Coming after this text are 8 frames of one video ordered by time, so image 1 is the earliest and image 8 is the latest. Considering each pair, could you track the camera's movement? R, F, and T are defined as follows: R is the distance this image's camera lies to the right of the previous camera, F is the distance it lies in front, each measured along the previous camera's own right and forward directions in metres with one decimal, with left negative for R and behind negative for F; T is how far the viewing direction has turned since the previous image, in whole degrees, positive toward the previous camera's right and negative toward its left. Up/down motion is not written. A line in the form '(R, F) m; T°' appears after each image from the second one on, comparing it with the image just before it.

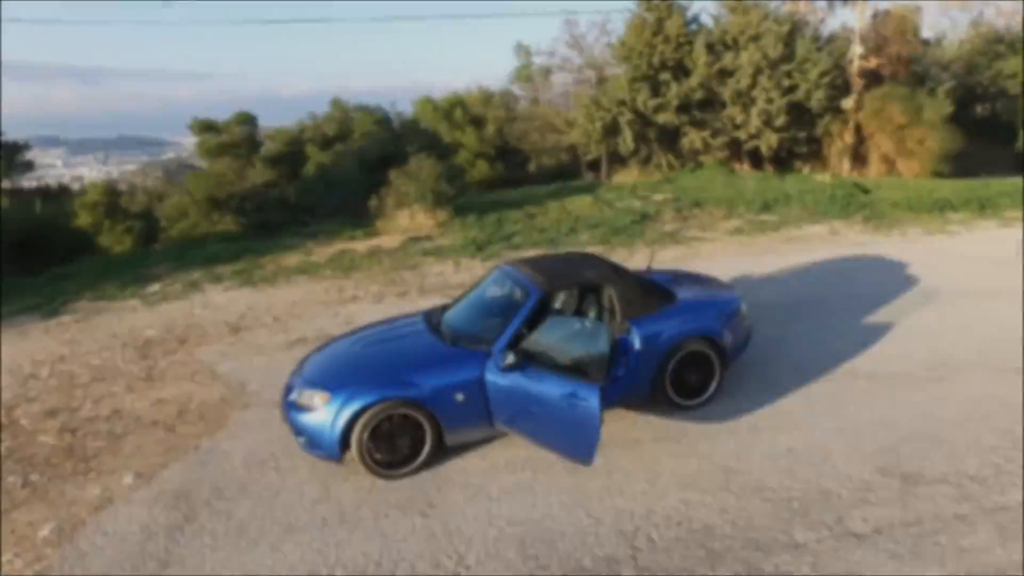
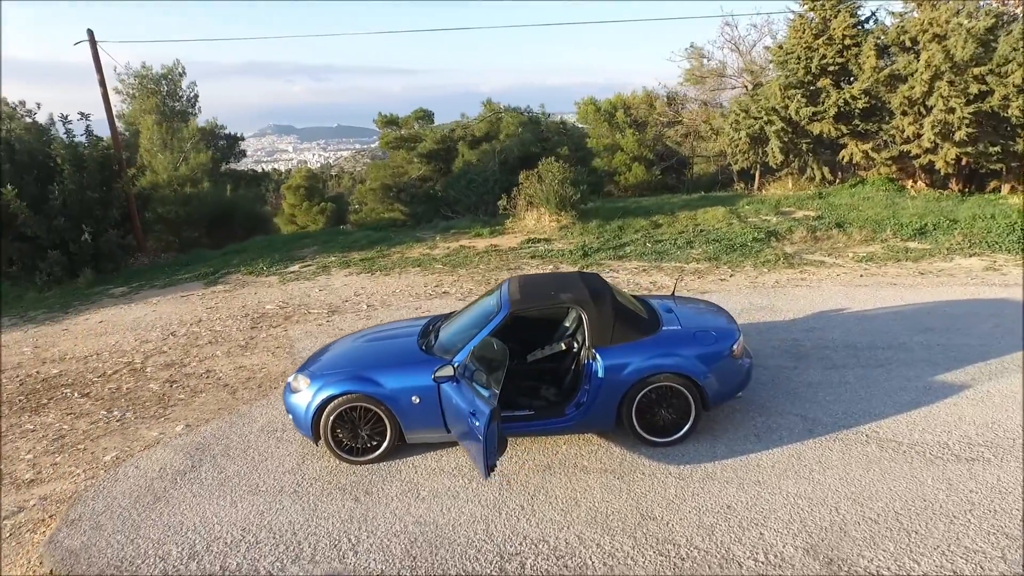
(+1.6, 0.0) m; -17°
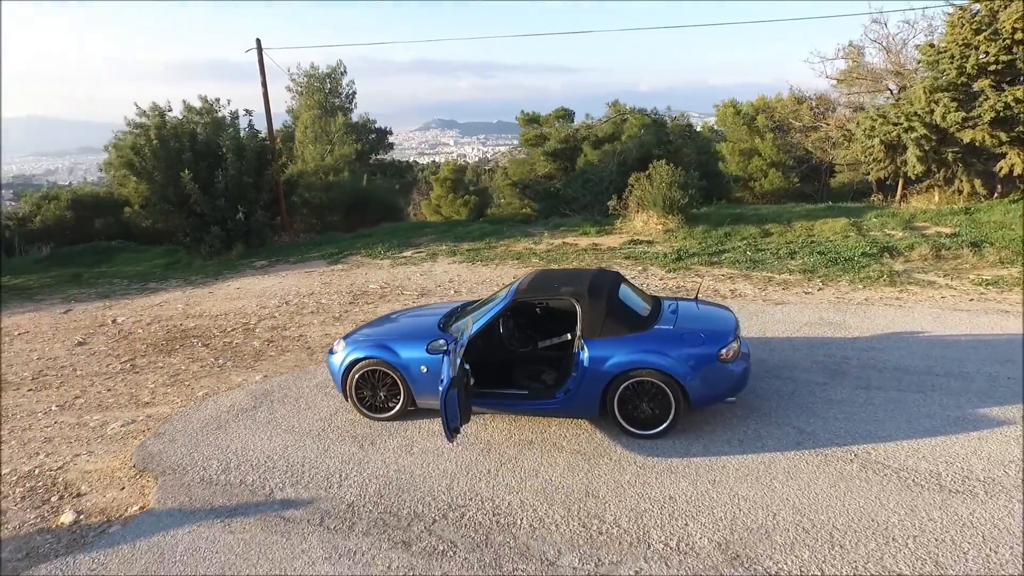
(+1.2, -0.4) m; -14°
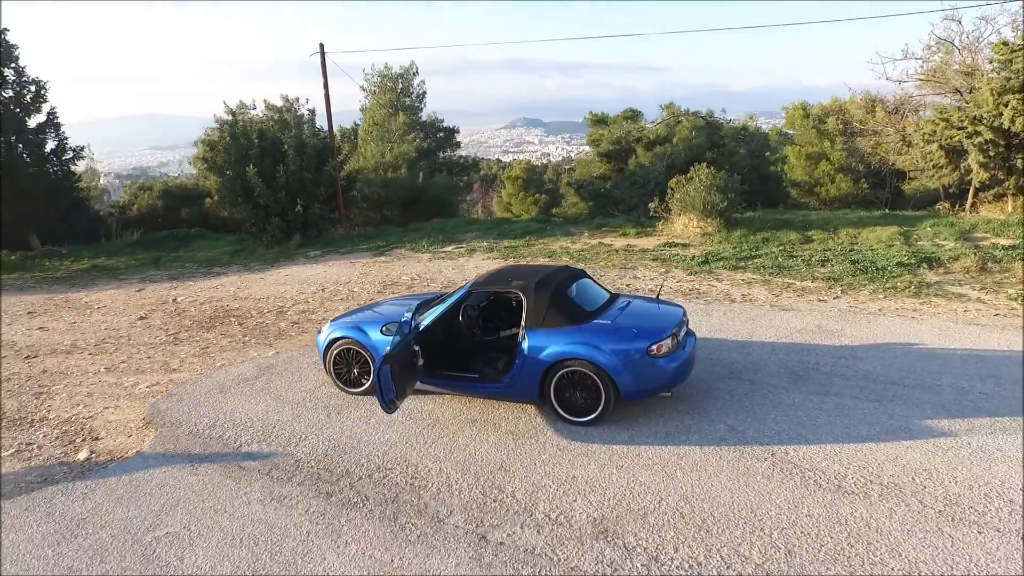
(+1.2, -0.4) m; -8°
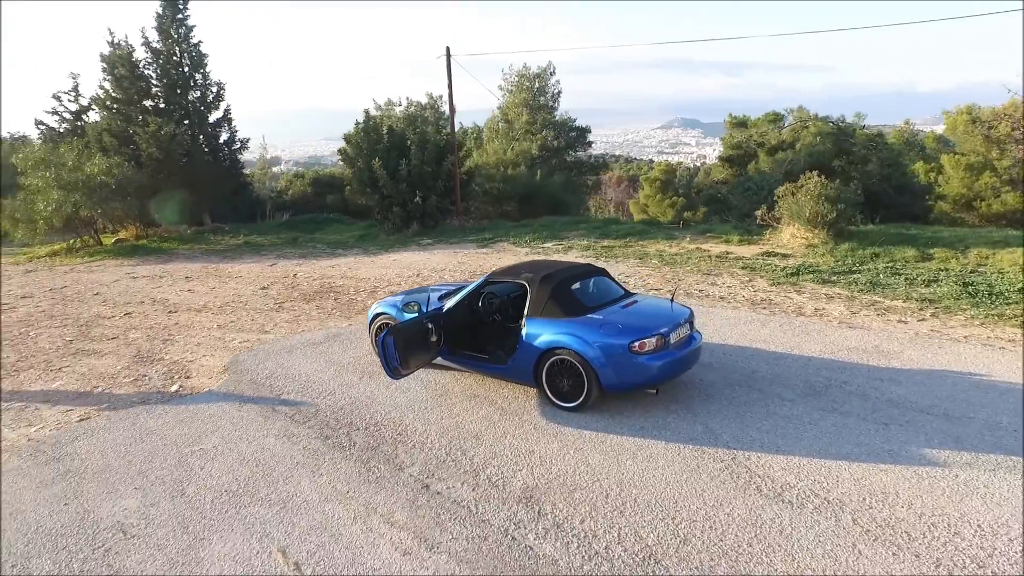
(+1.4, -0.4) m; -14°
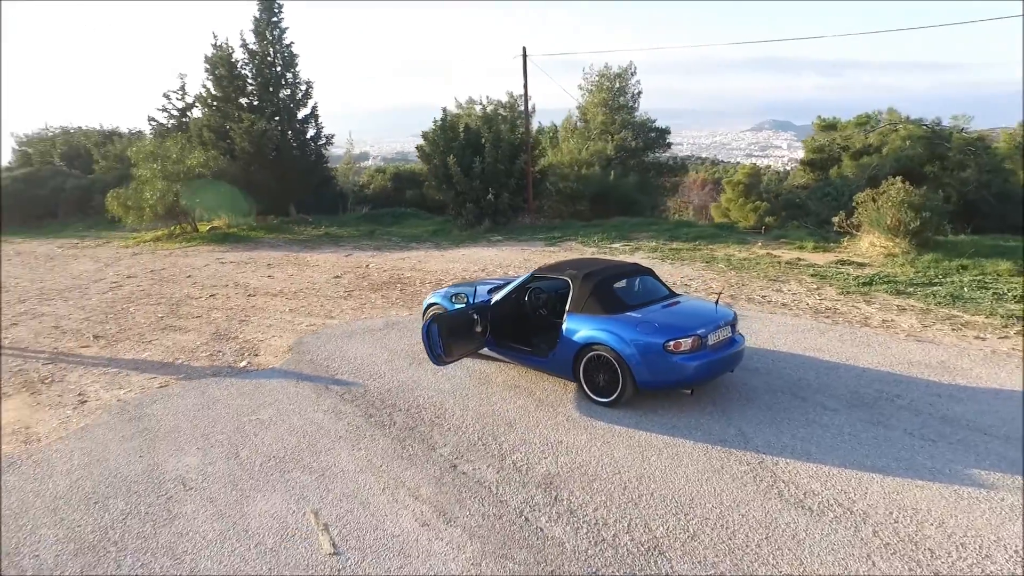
(+0.4, -0.2) m; -7°
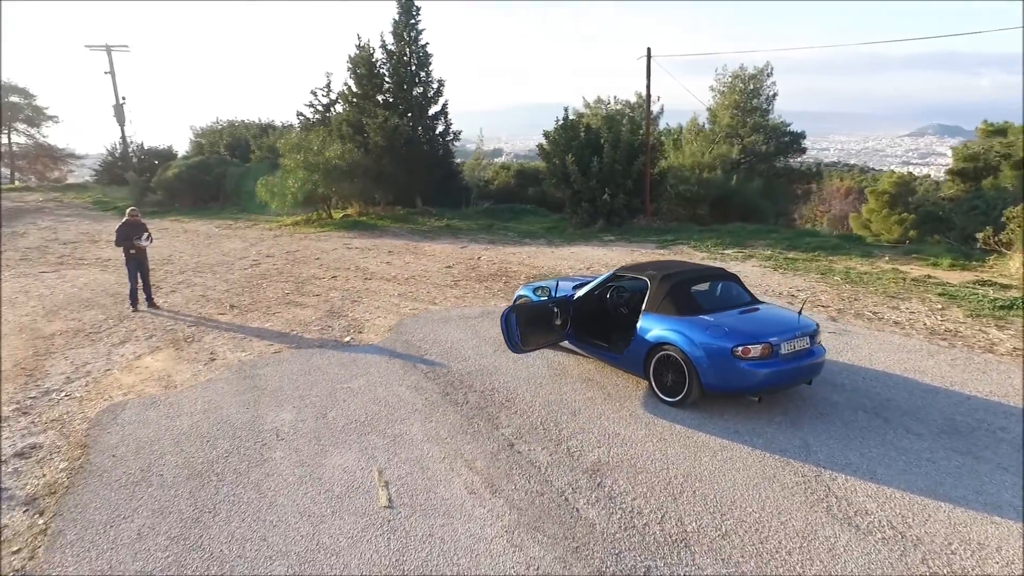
(+0.5, -0.2) m; -11°
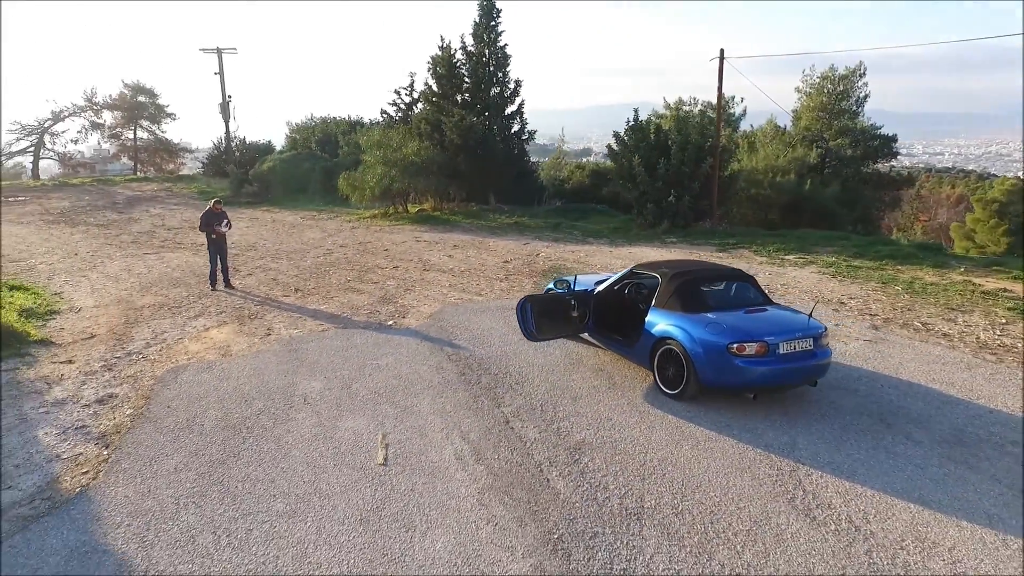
(+0.7, -0.4) m; -8°
